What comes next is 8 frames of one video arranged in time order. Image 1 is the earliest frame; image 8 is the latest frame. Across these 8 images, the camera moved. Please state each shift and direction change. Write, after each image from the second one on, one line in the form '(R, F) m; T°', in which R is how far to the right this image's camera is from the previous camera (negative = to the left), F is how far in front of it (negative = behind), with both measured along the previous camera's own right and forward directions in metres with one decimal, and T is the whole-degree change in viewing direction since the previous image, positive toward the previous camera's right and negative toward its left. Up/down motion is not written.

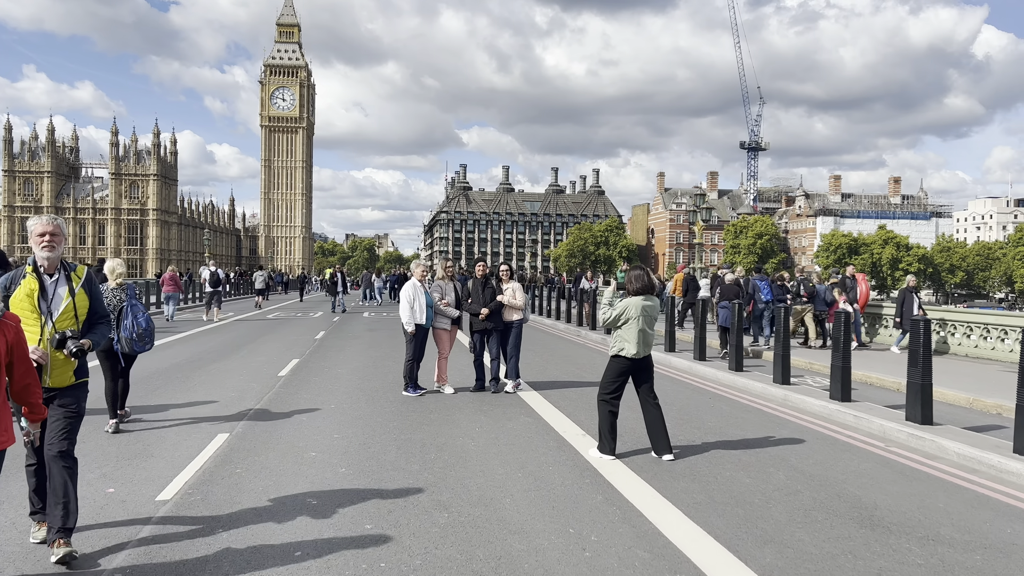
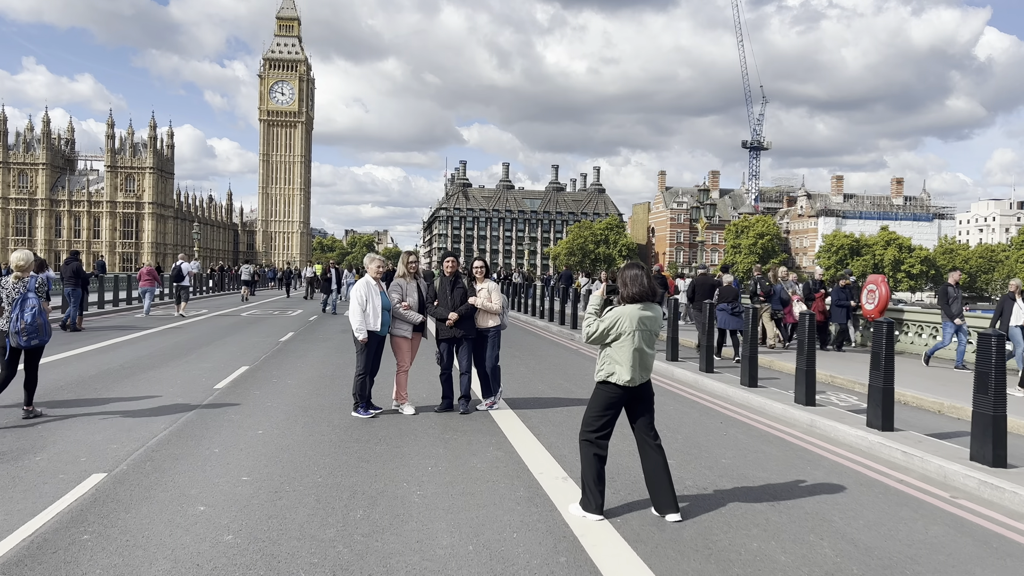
(+0.3, +1.6) m; 0°
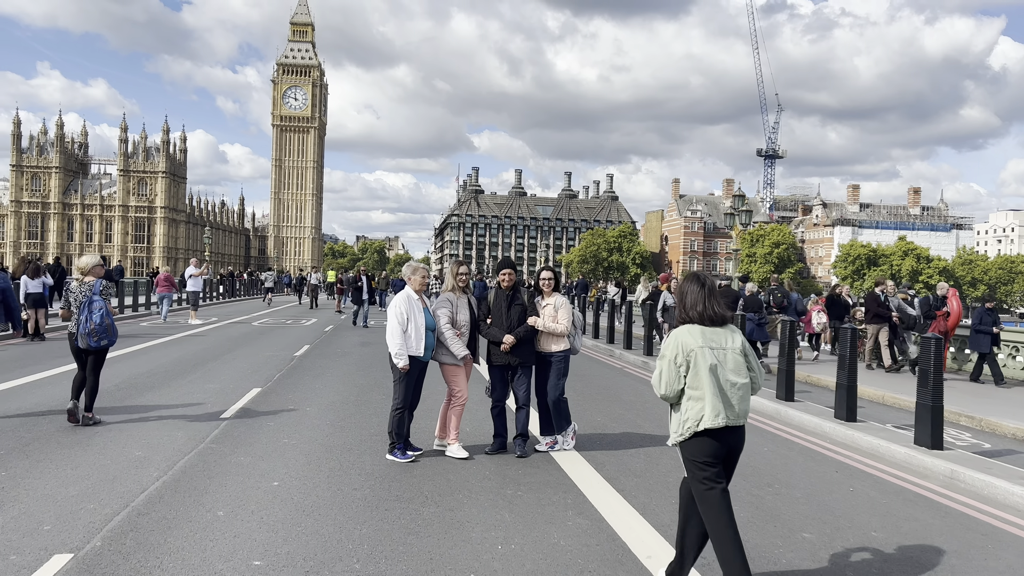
(-0.5, +1.4) m; -1°
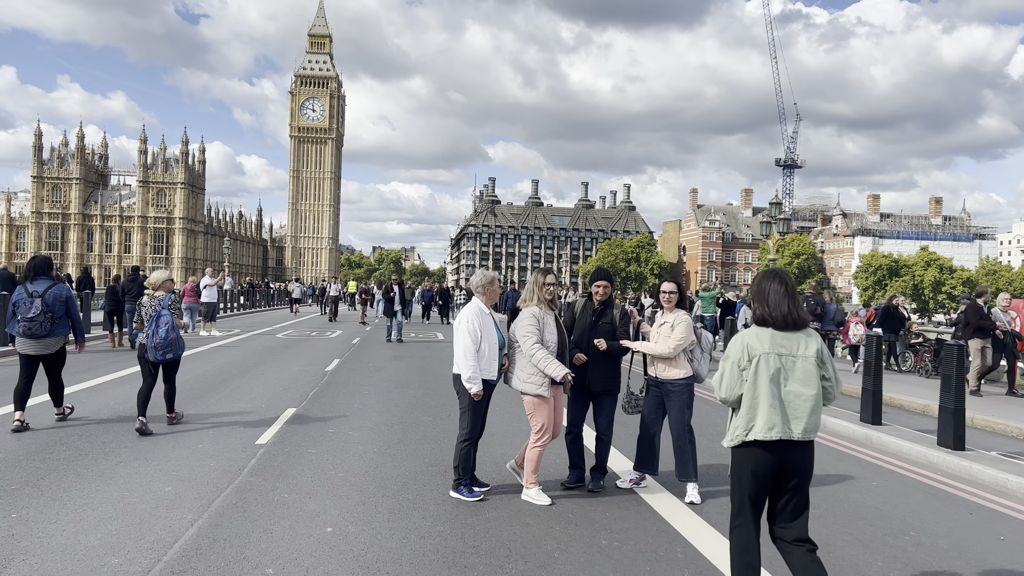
(-0.5, +0.8) m; -1°
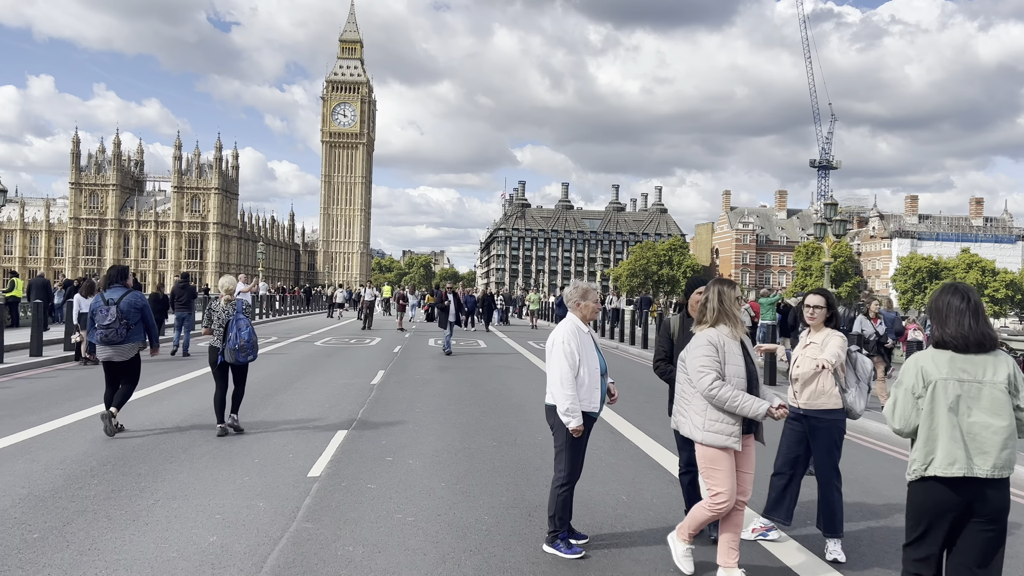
(-0.5, +0.9) m; -2°
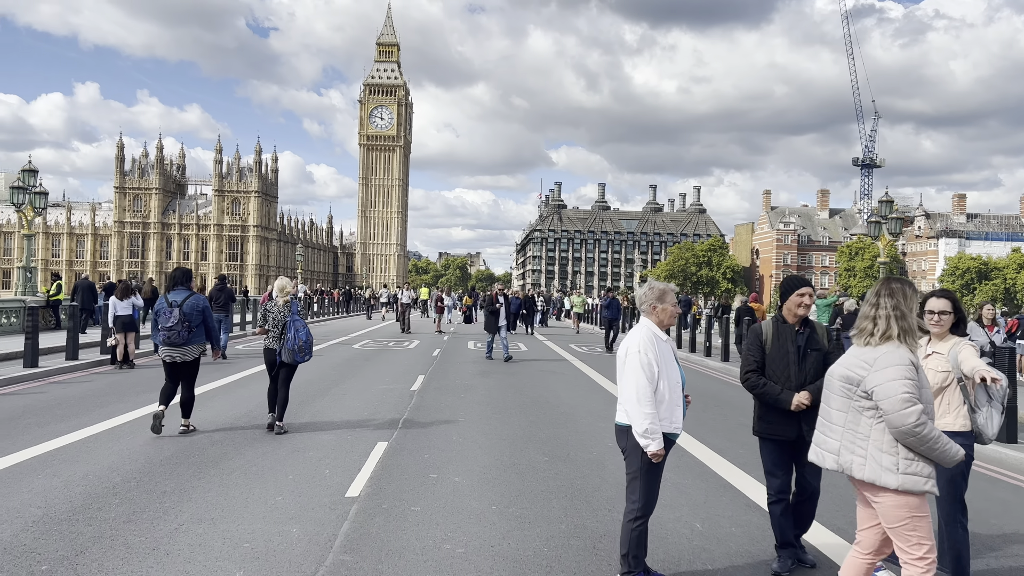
(-0.2, +0.6) m; -3°
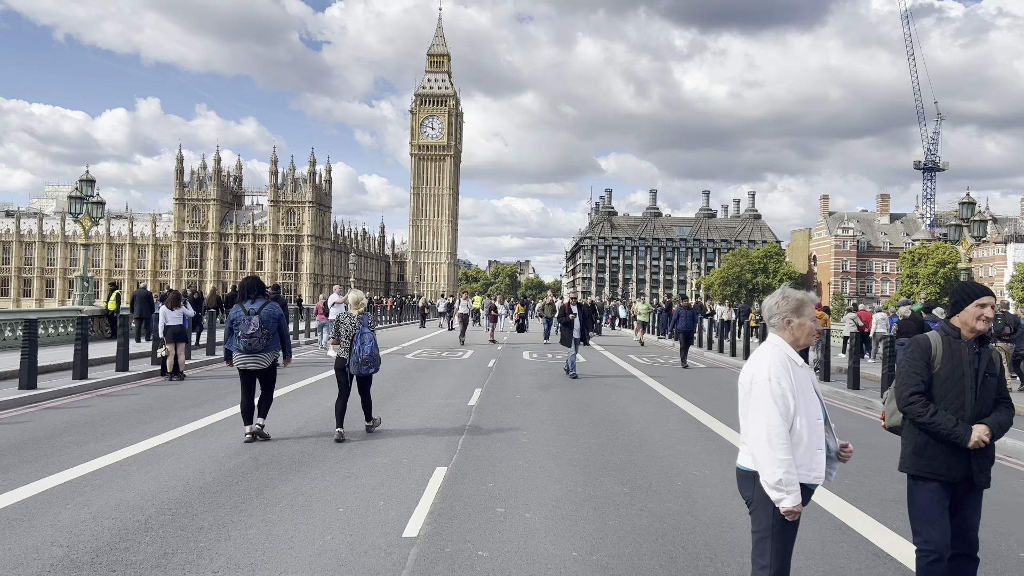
(-0.2, +0.8) m; -4°
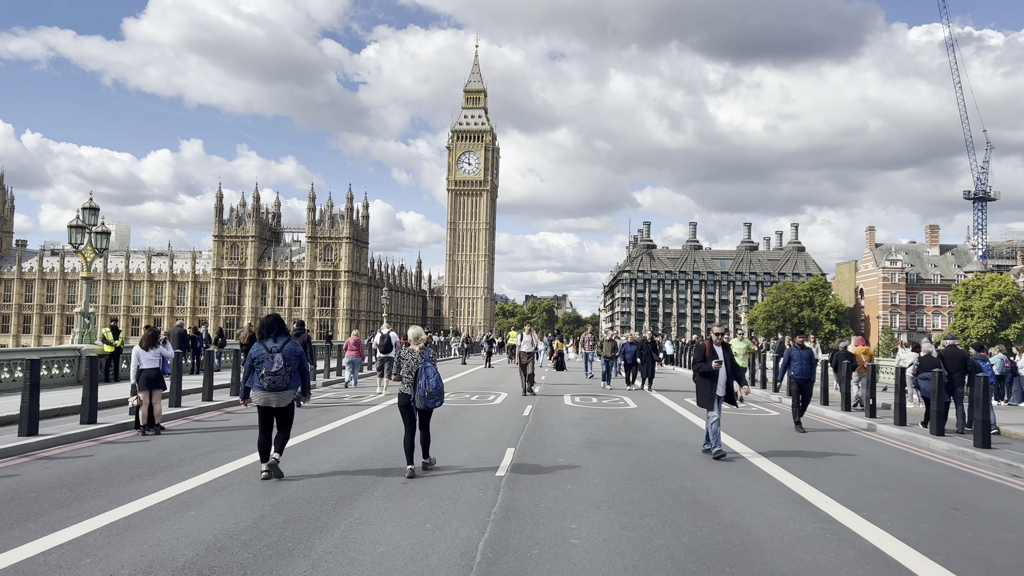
(-0.1, +2.6) m; -3°
